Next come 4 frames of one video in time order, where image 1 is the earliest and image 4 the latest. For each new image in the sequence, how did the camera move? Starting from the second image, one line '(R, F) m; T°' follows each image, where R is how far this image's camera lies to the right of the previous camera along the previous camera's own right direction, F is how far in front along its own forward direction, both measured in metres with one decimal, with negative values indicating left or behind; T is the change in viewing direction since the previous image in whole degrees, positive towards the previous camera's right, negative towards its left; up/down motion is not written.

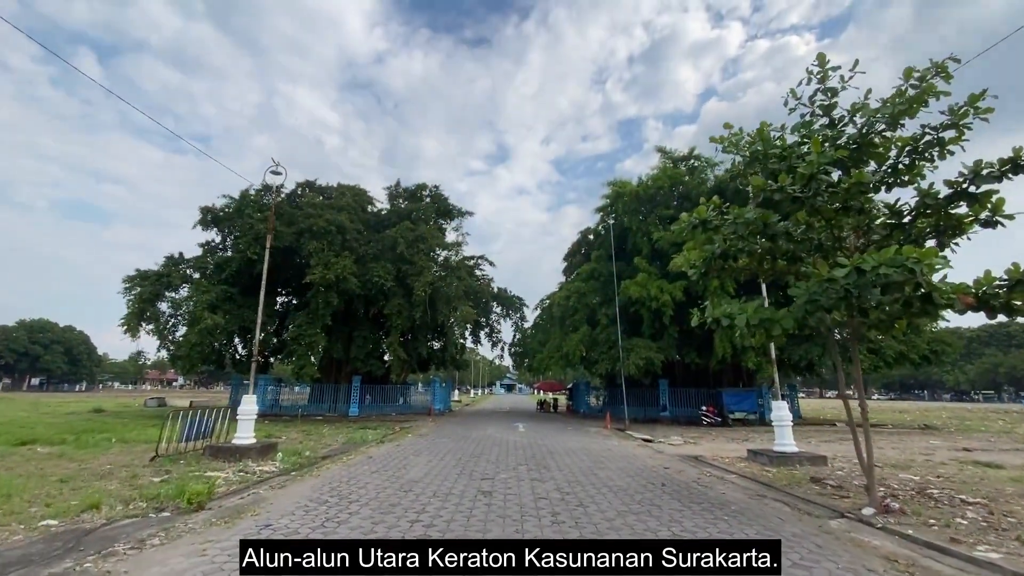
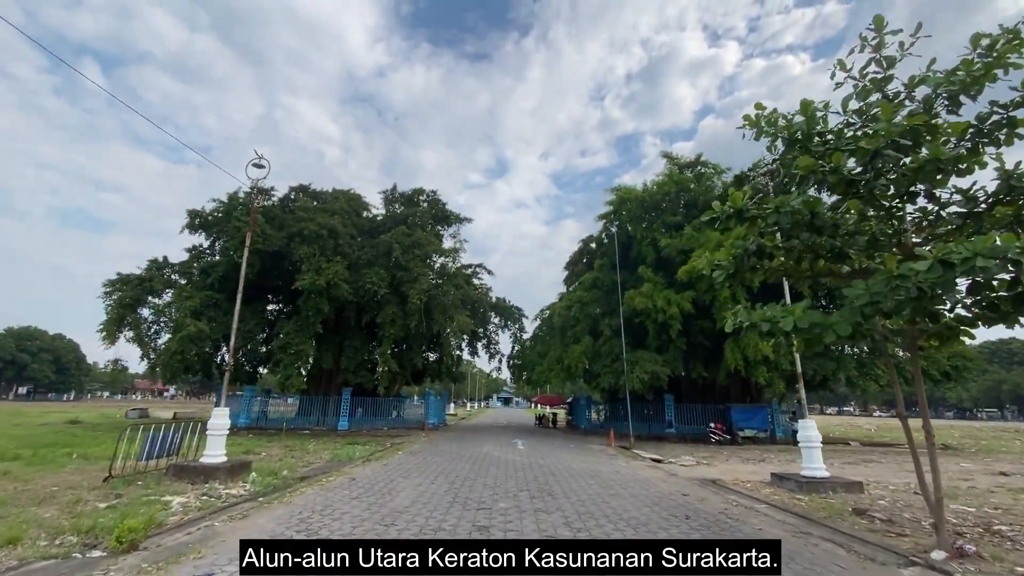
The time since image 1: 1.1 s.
(-0.1, +1.2) m; 0°
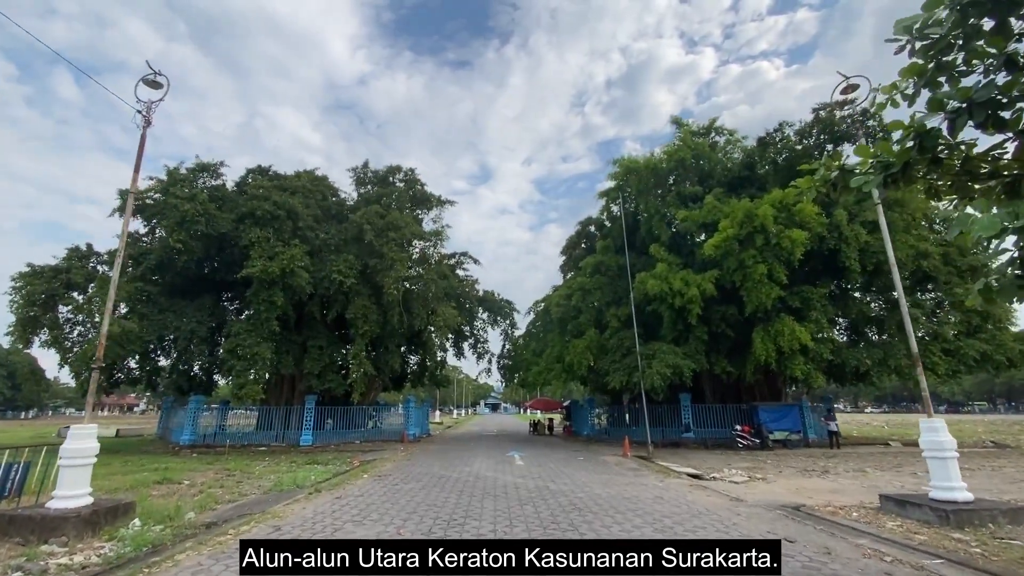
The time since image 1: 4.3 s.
(-0.2, +3.7) m; +2°
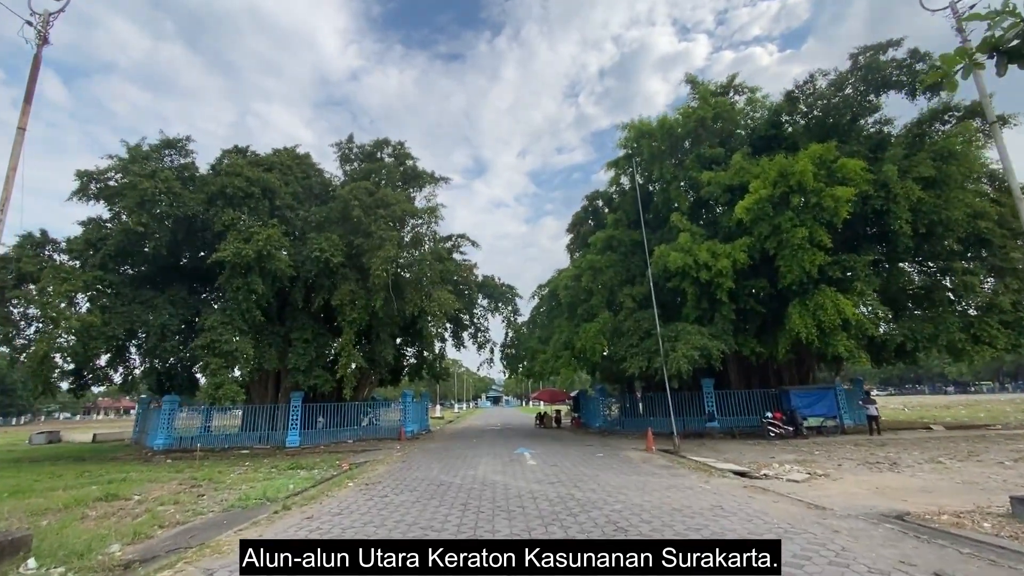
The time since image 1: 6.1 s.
(-0.2, +2.1) m; 0°
